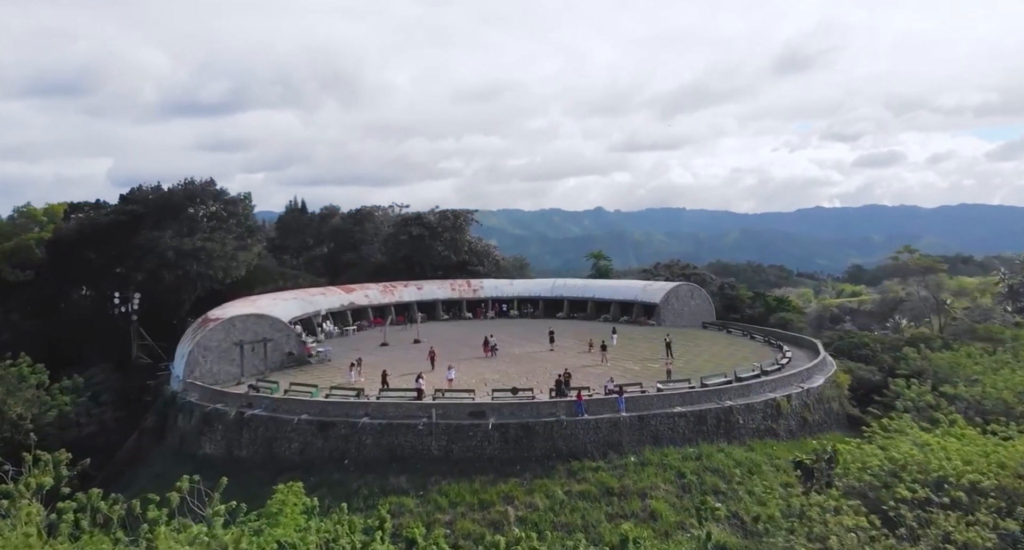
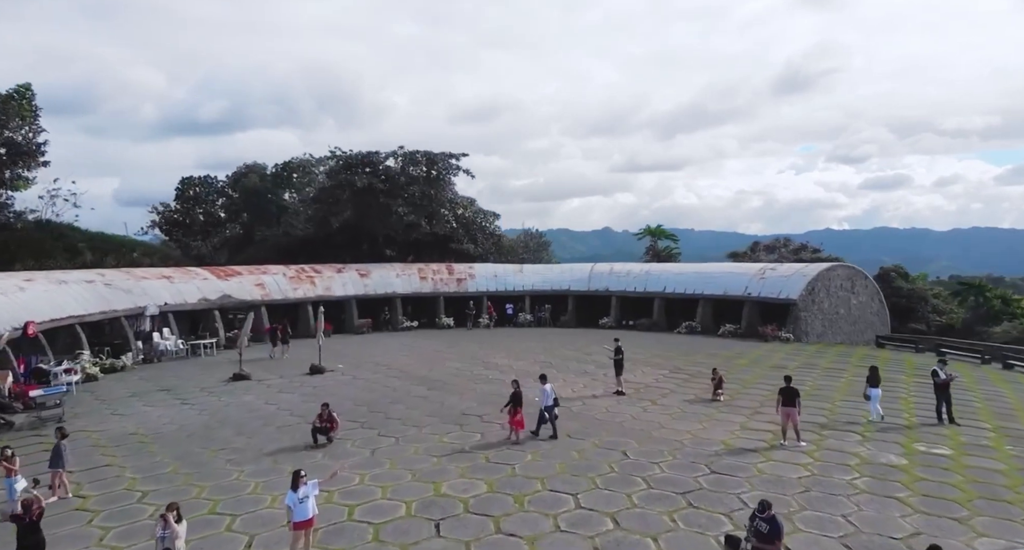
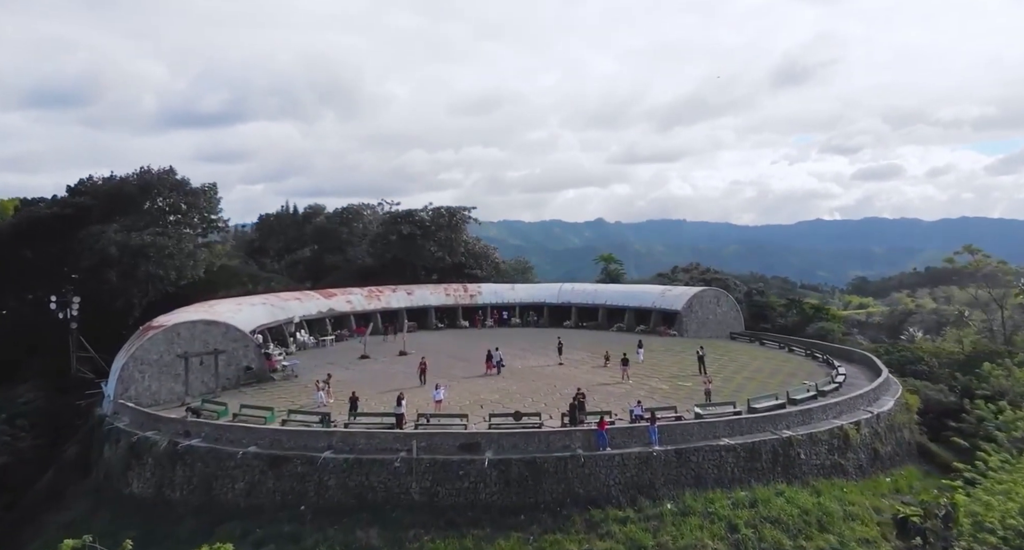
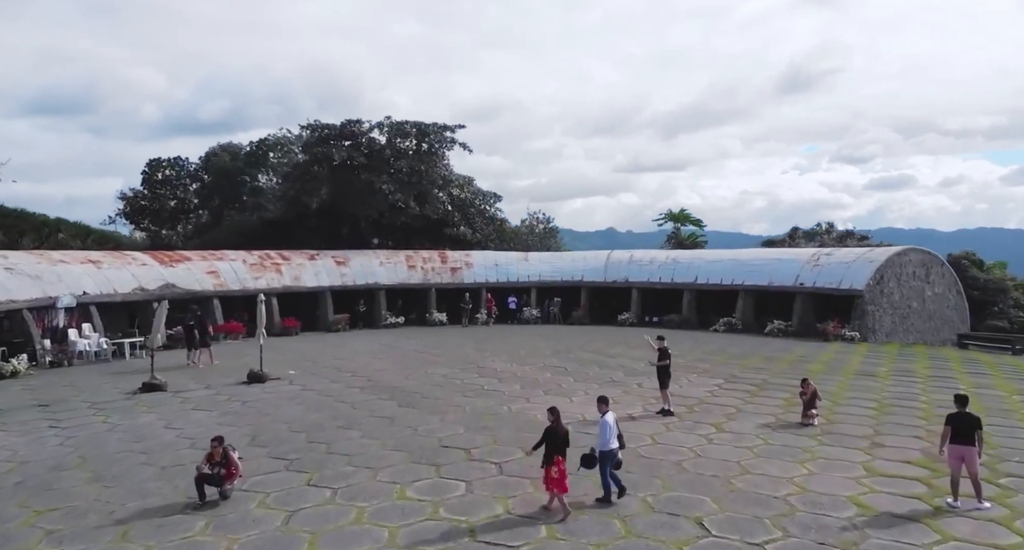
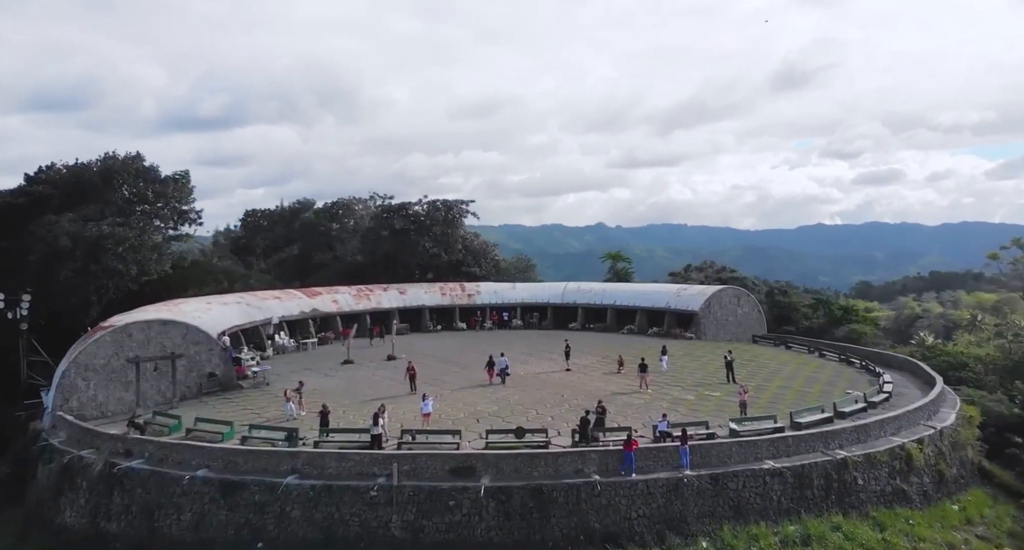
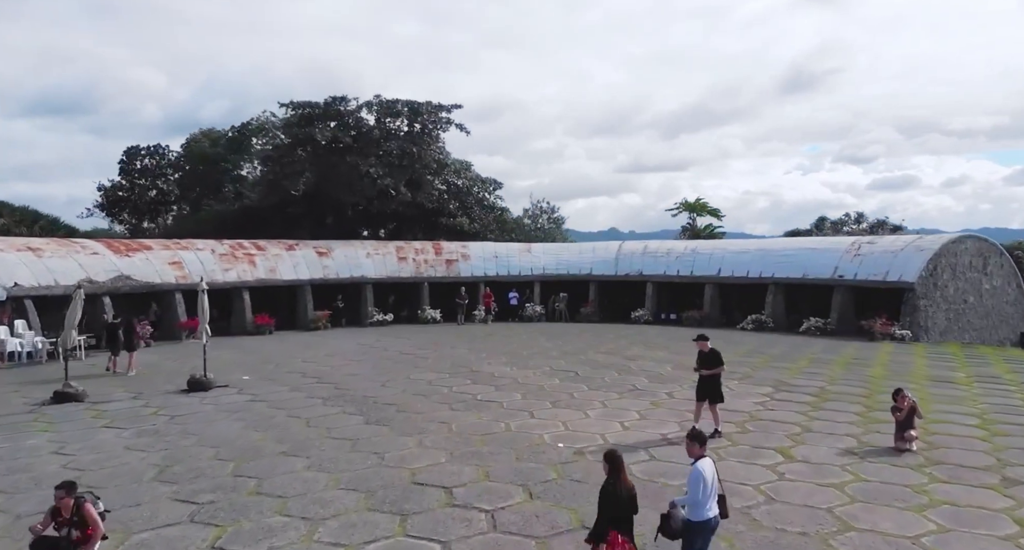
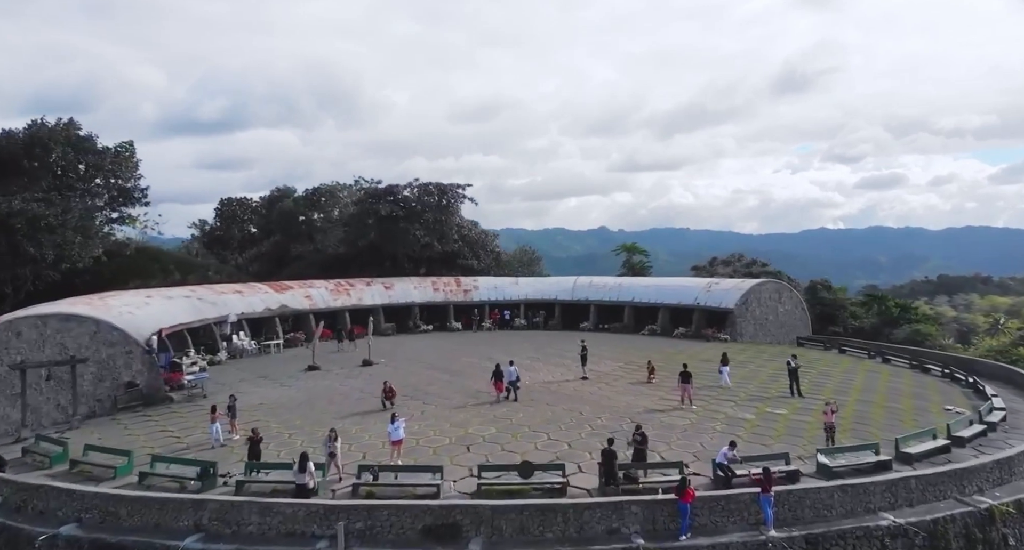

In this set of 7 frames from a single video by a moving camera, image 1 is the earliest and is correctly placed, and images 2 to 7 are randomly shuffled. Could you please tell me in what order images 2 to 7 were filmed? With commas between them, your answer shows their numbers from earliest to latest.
3, 5, 7, 2, 4, 6
